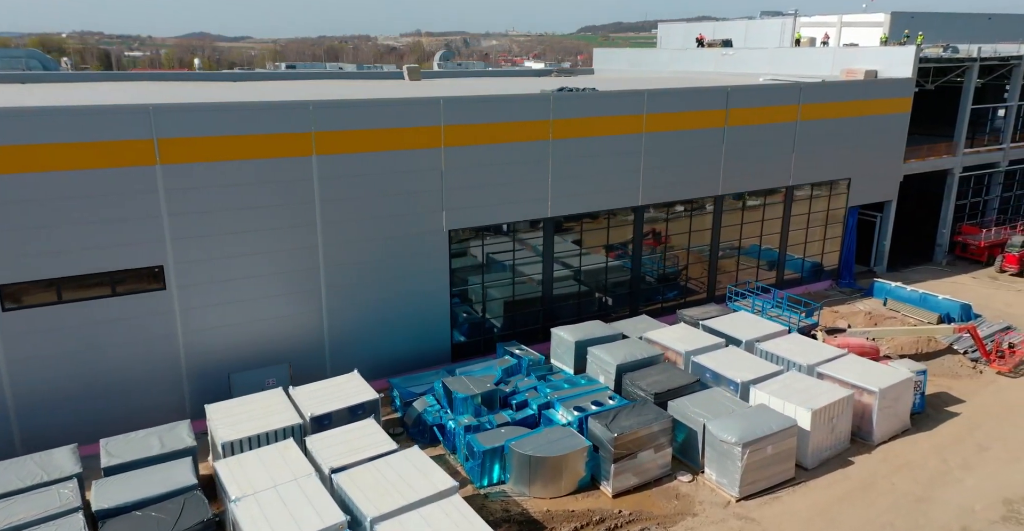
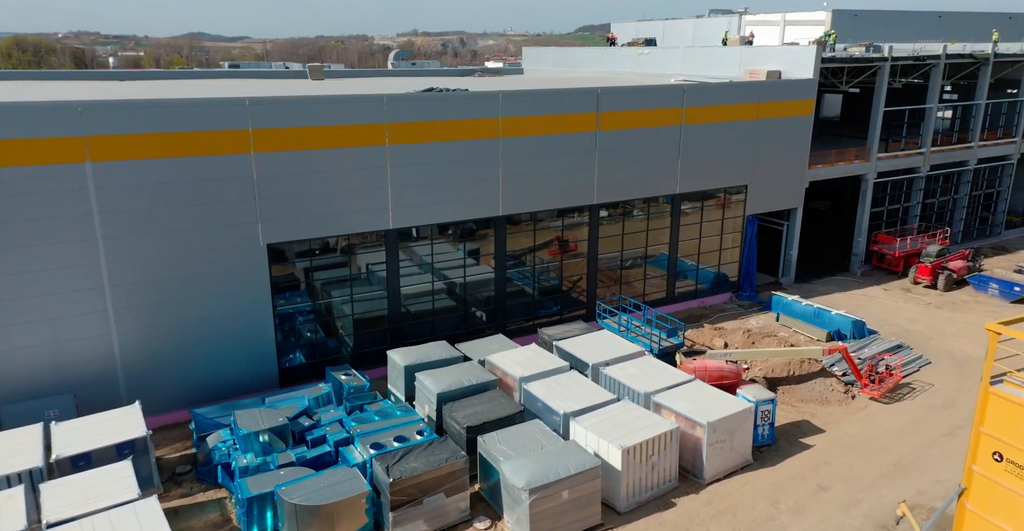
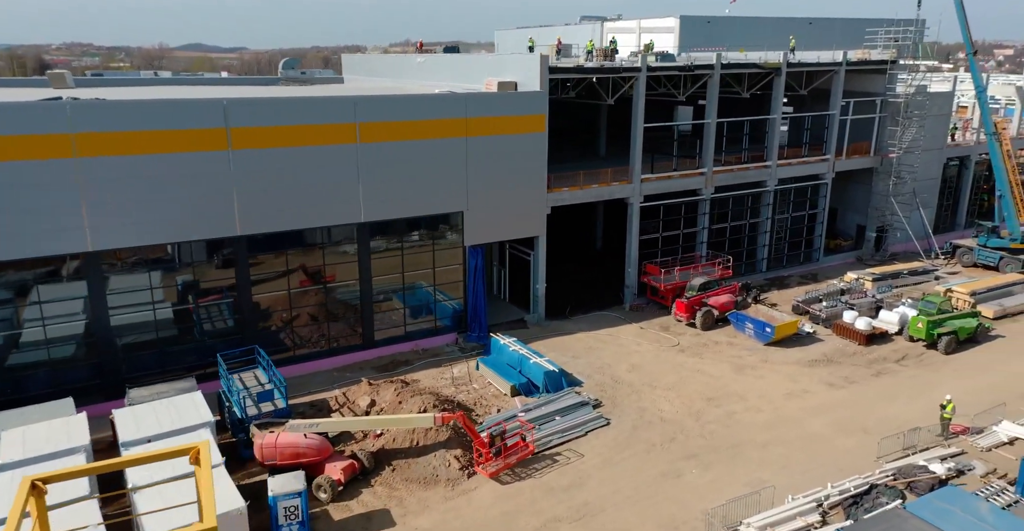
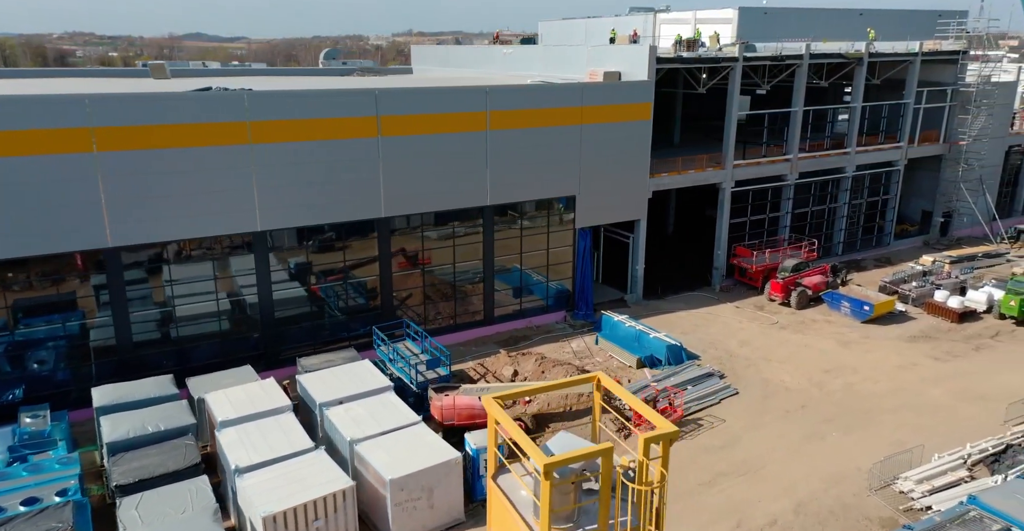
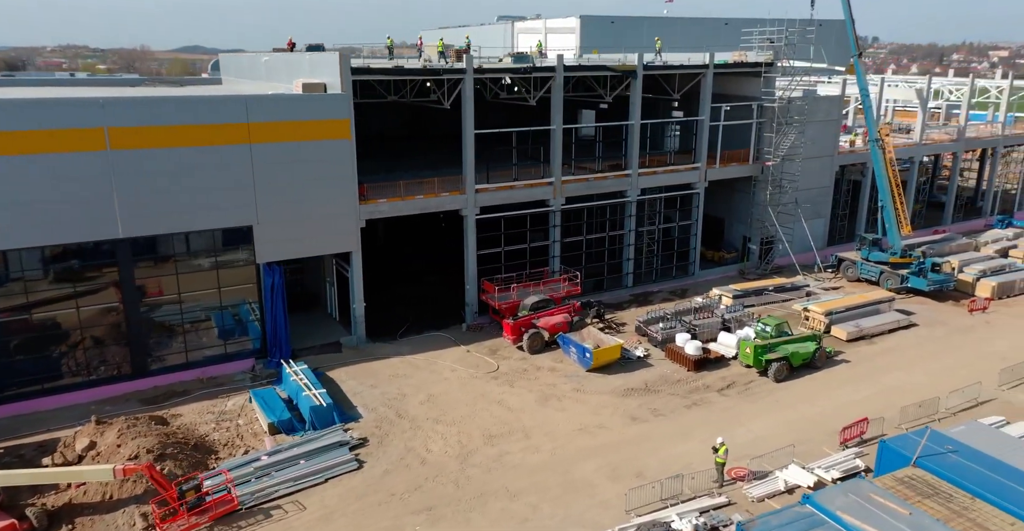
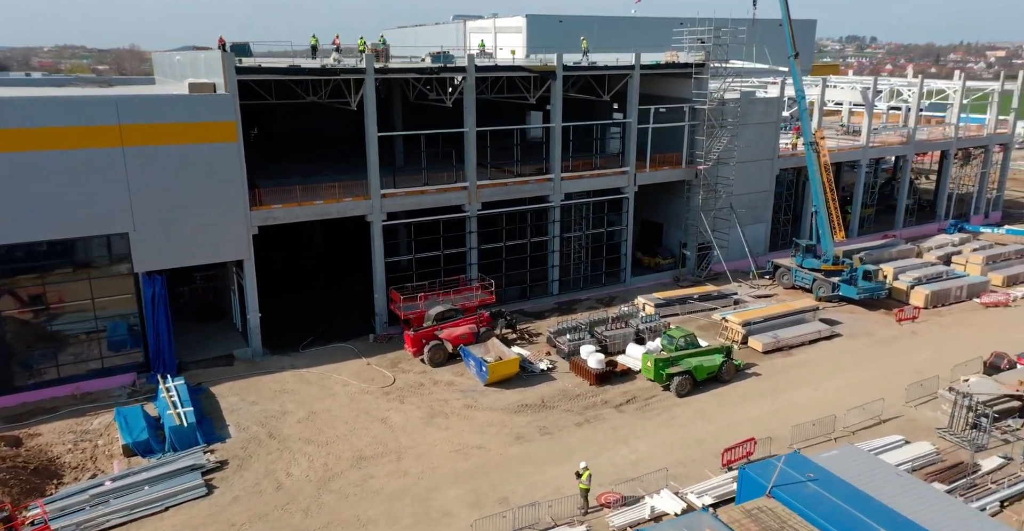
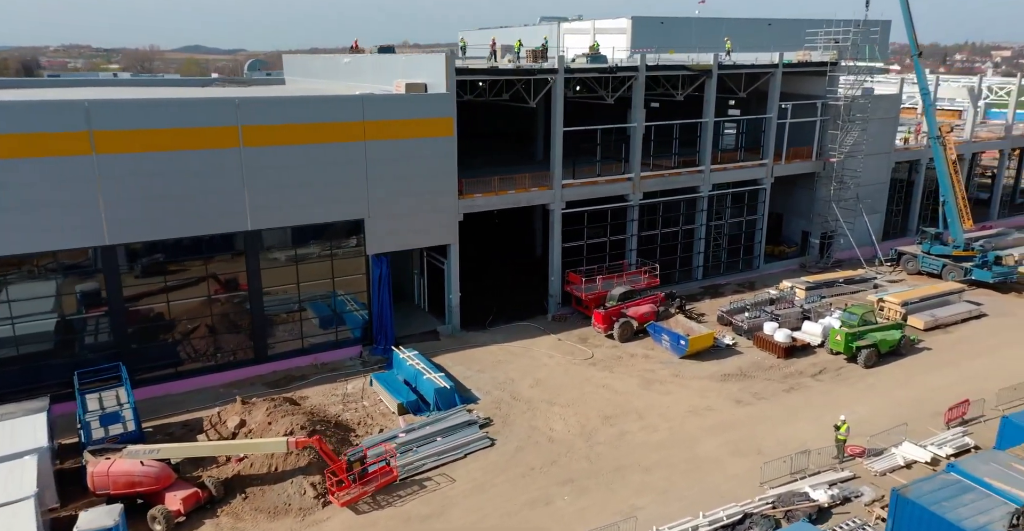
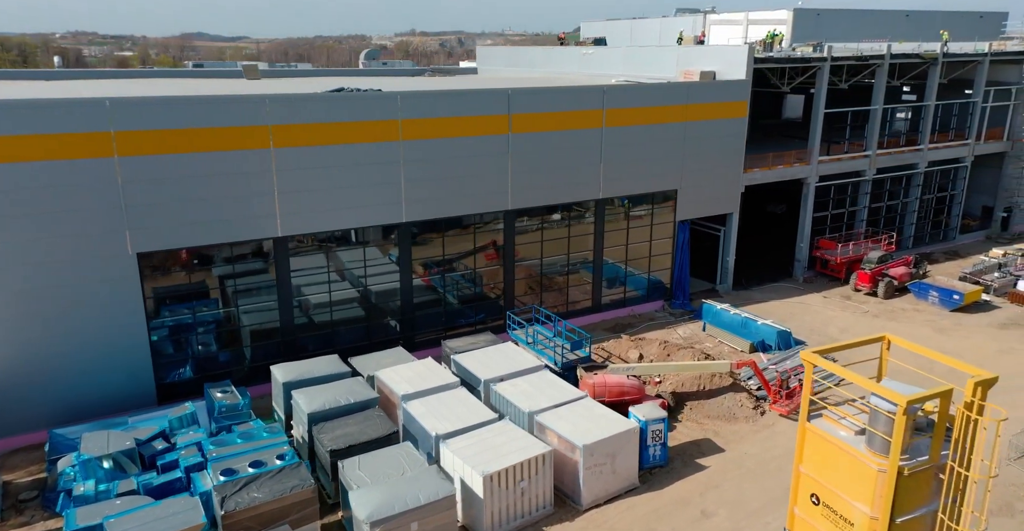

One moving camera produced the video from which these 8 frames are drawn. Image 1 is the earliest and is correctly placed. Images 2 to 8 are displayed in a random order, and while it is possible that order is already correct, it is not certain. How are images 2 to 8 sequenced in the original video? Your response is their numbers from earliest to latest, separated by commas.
2, 8, 4, 3, 7, 5, 6
